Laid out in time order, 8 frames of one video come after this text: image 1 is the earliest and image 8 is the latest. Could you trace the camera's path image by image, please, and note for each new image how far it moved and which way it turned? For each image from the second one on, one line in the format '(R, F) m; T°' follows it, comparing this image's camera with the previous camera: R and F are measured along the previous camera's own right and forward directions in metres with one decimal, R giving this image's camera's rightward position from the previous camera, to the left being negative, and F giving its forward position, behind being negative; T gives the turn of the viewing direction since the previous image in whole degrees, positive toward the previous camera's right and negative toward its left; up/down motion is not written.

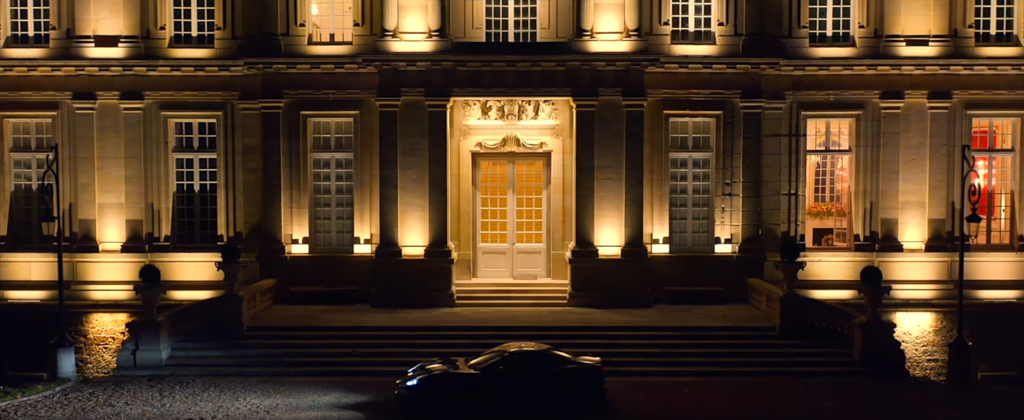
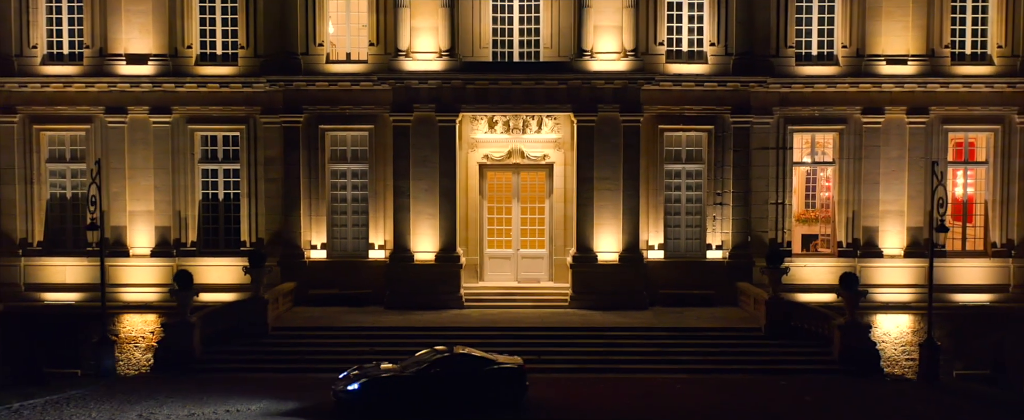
(-0.1, -1.4) m; 0°
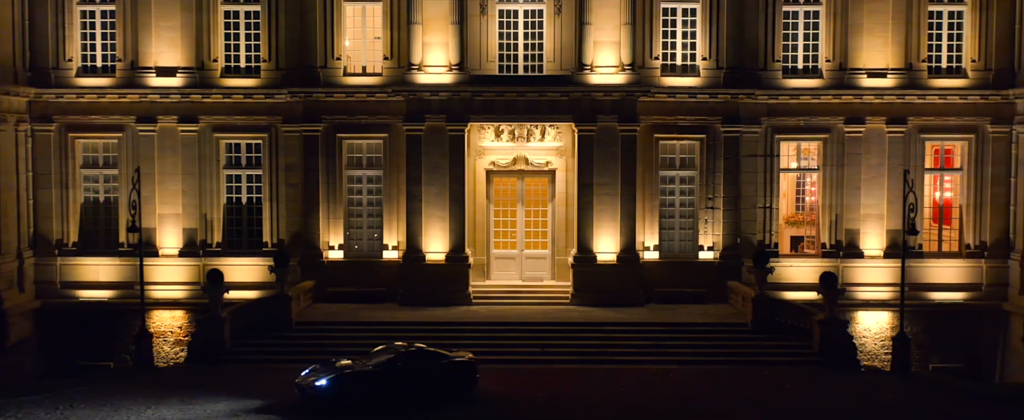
(-0.1, -1.6) m; 0°
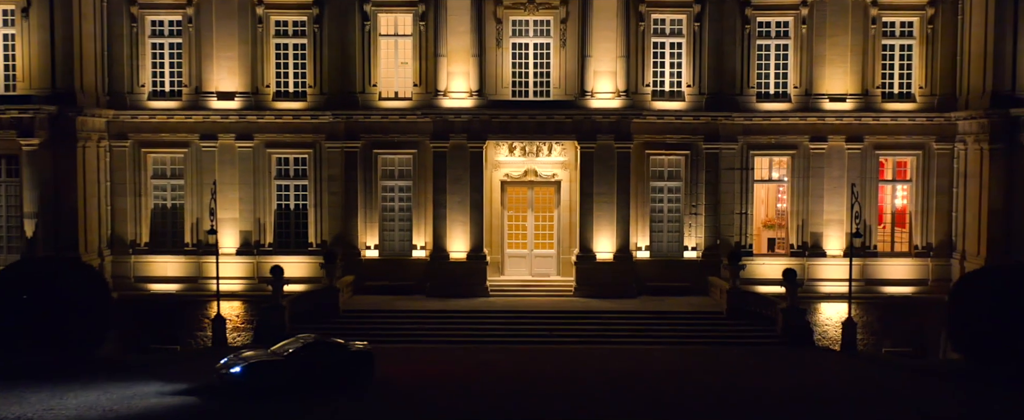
(-0.2, -3.9) m; 0°
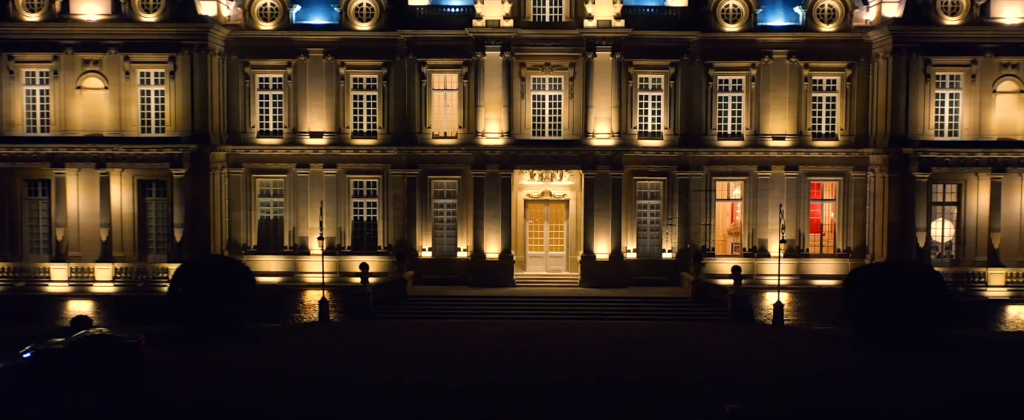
(-0.6, -9.1) m; 0°
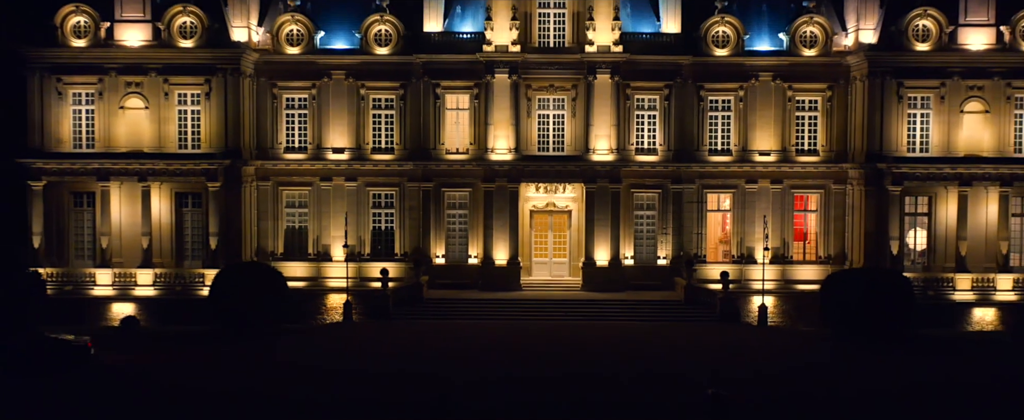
(-0.2, -3.1) m; 0°
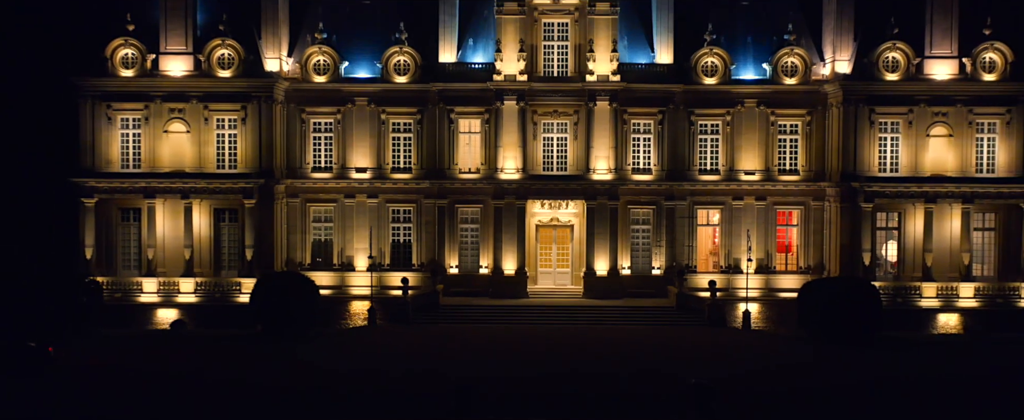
(-0.2, -3.9) m; 0°
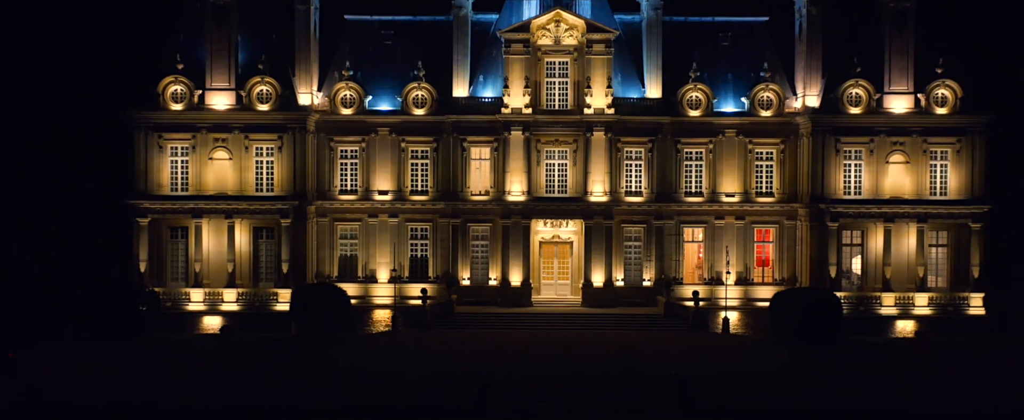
(-0.2, -5.3) m; 0°
